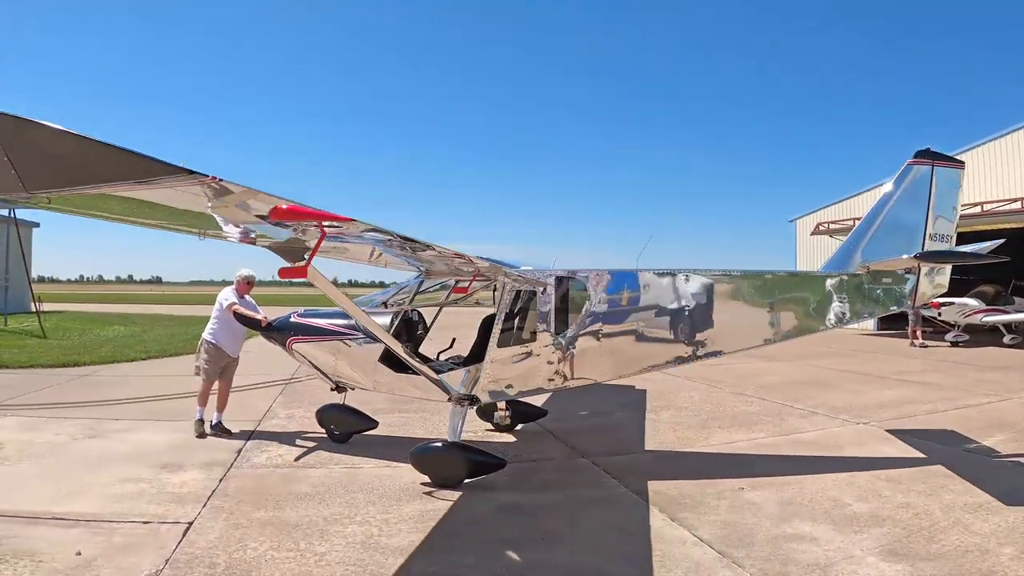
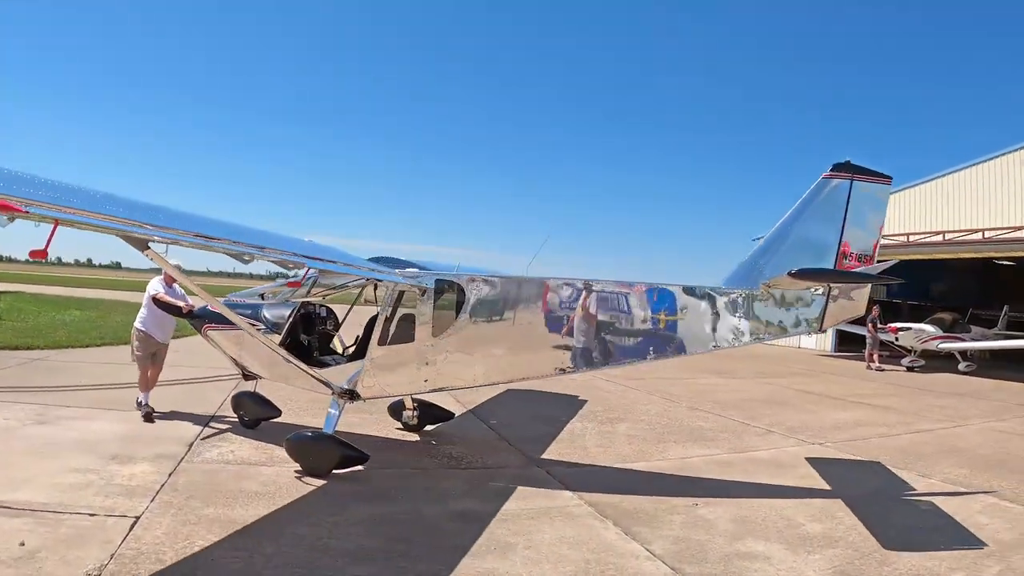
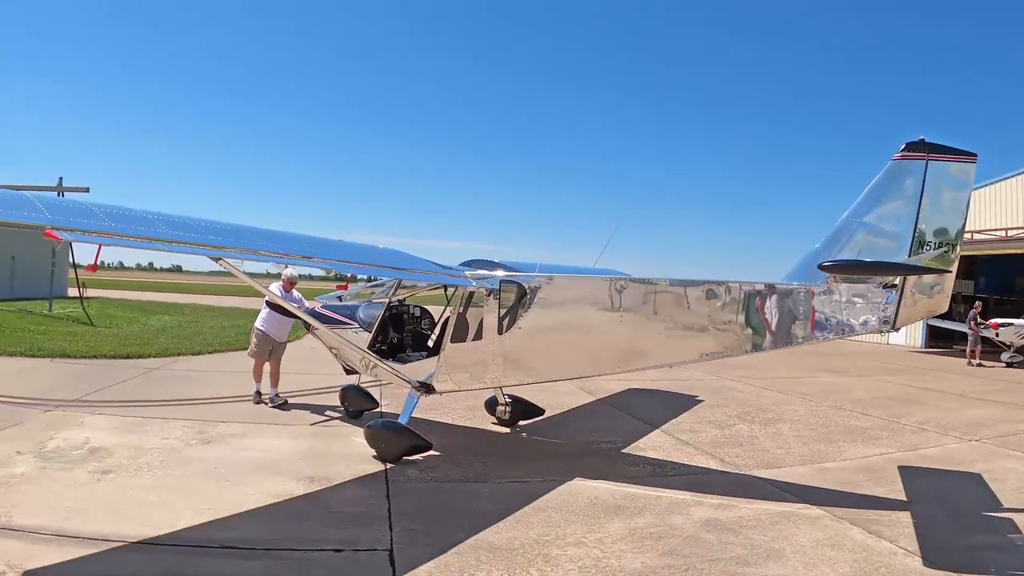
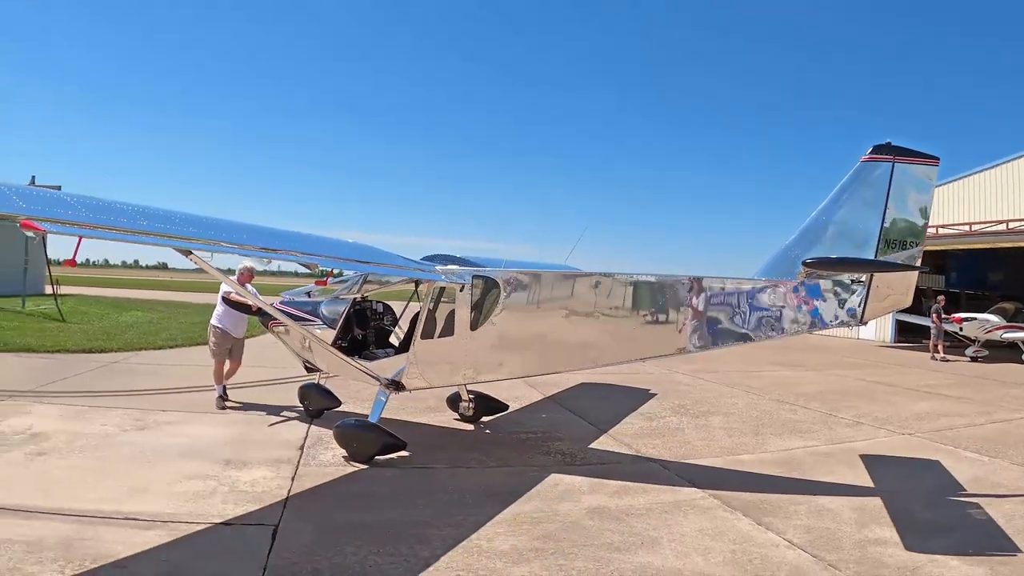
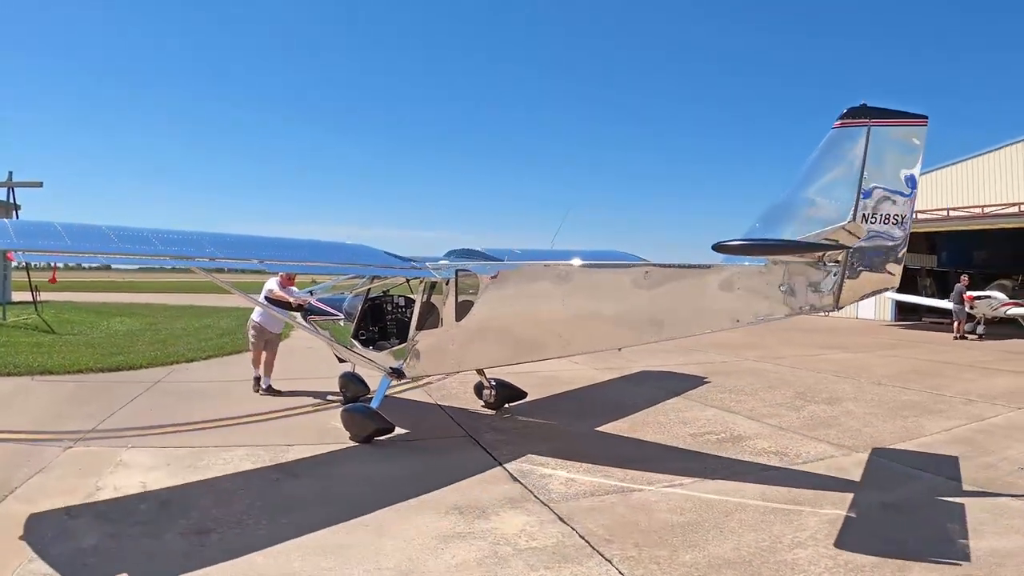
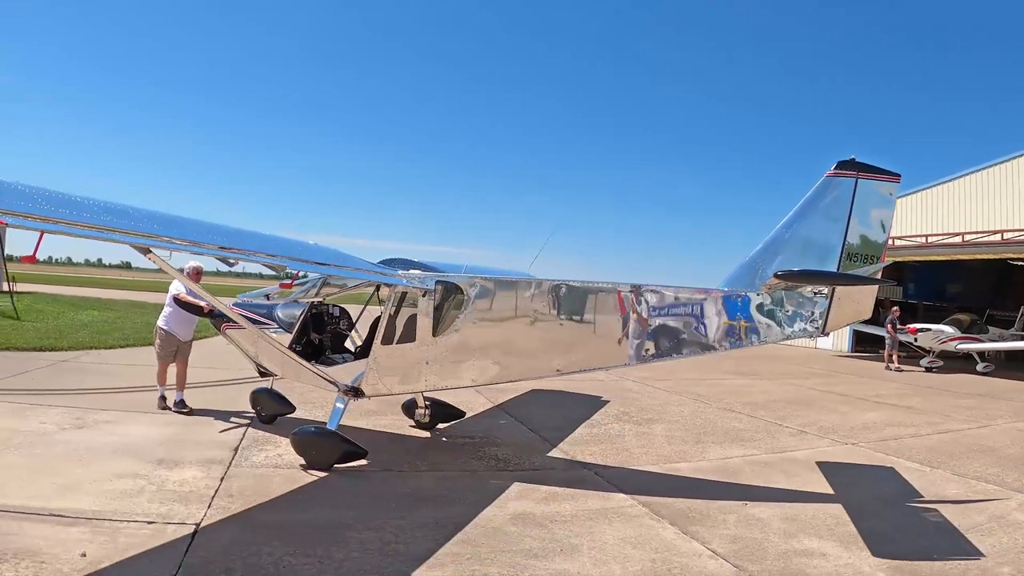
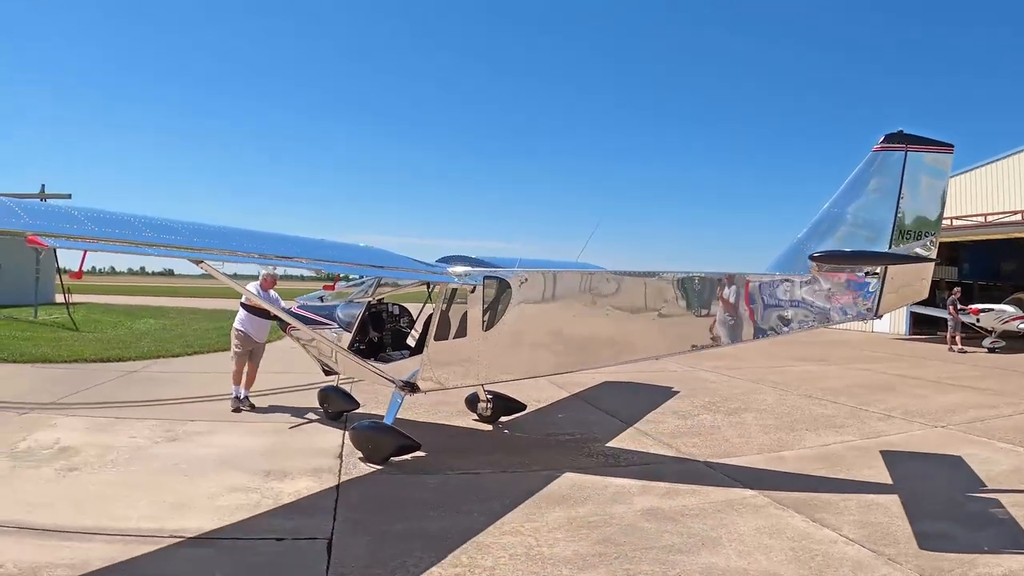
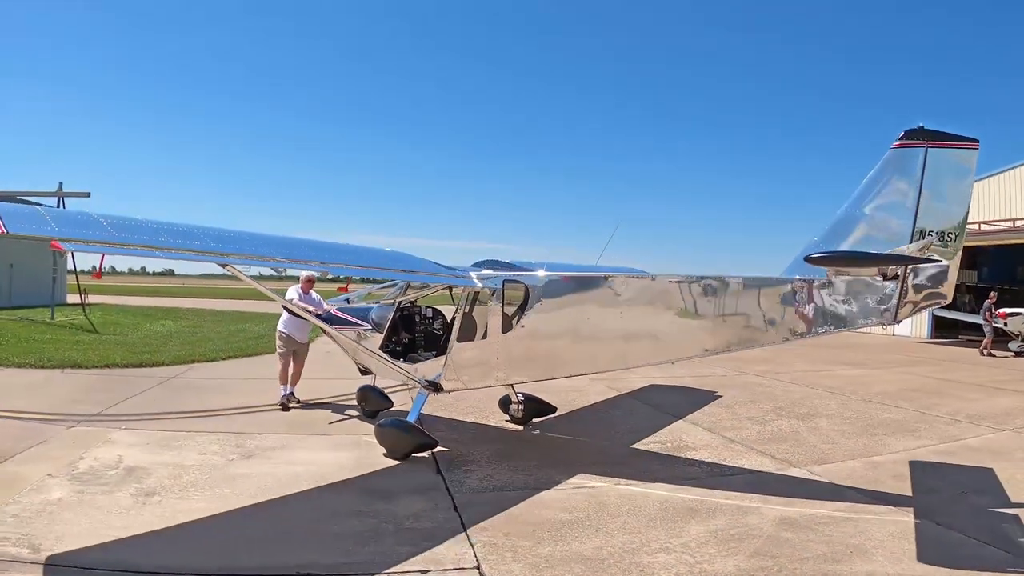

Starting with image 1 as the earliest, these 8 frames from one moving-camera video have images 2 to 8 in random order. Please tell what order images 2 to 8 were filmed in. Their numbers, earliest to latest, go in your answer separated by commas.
2, 6, 4, 7, 3, 8, 5
